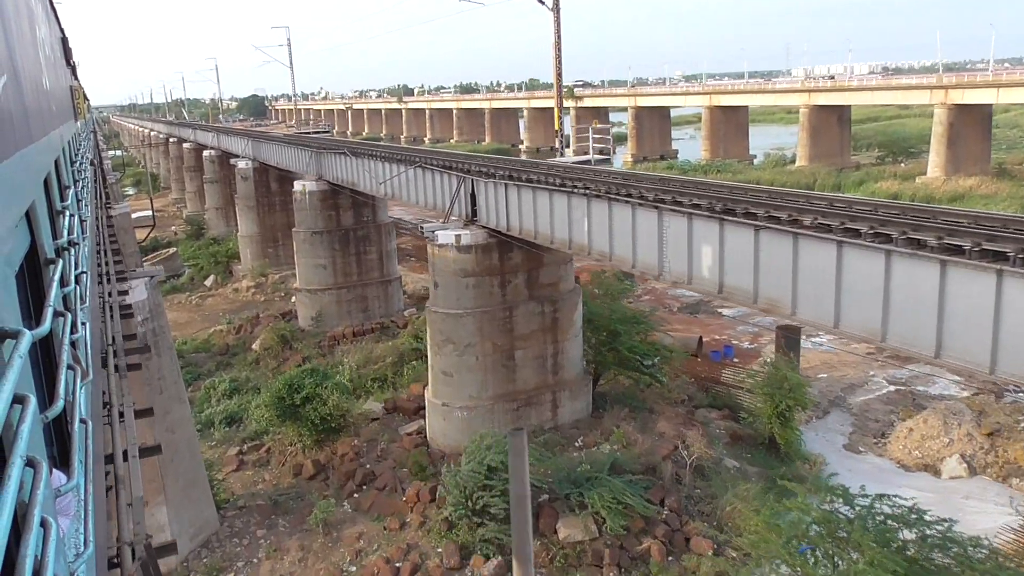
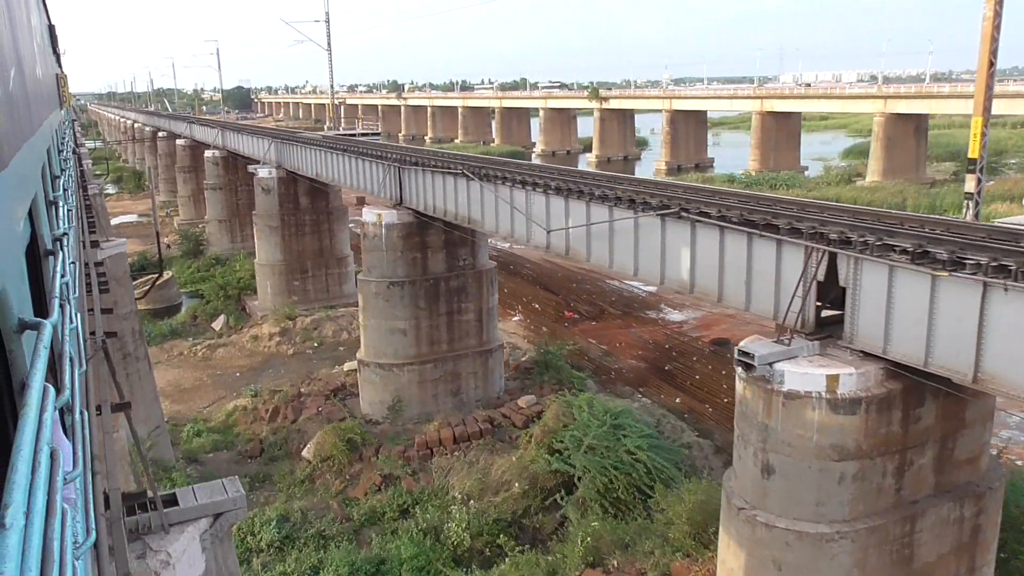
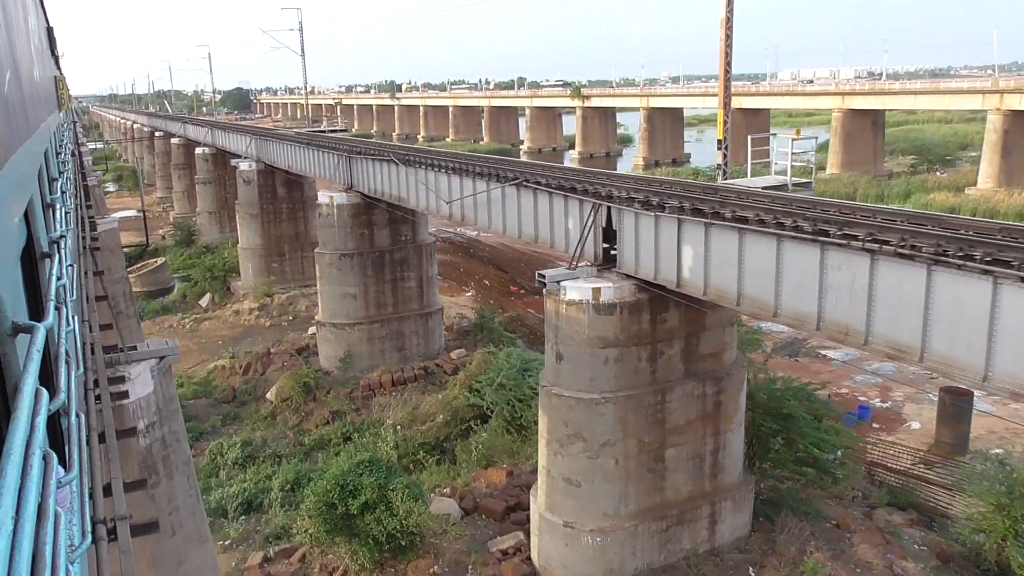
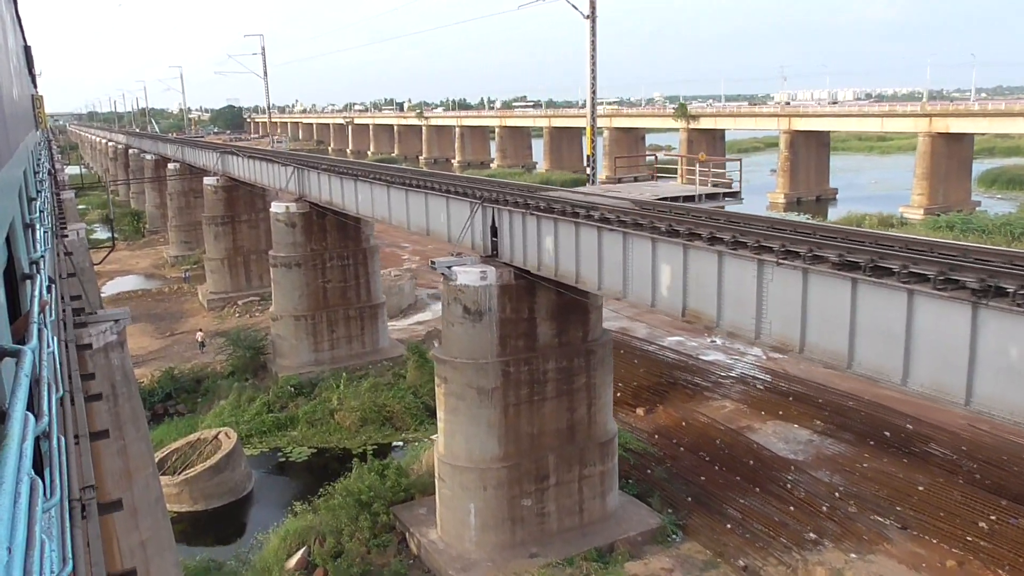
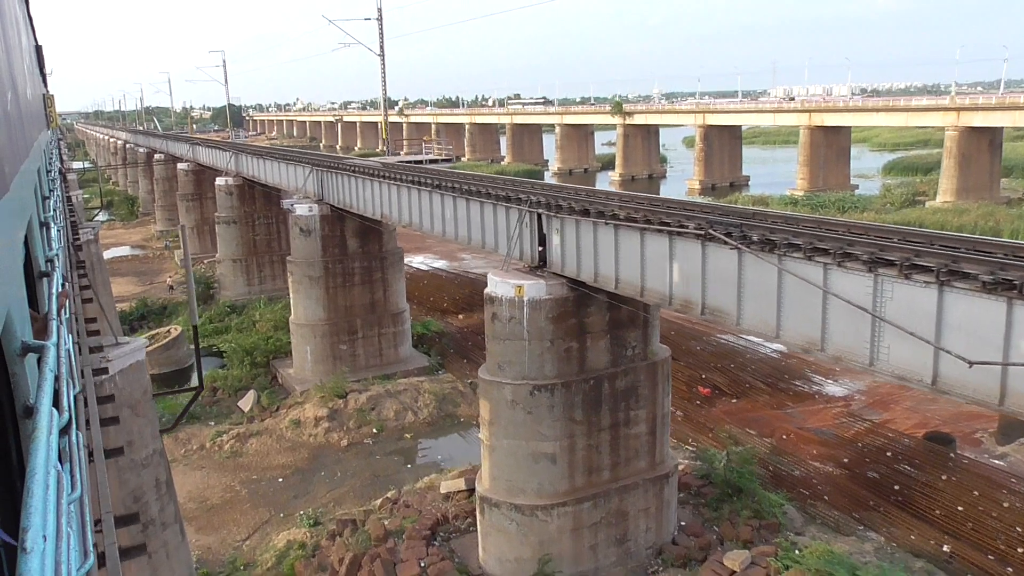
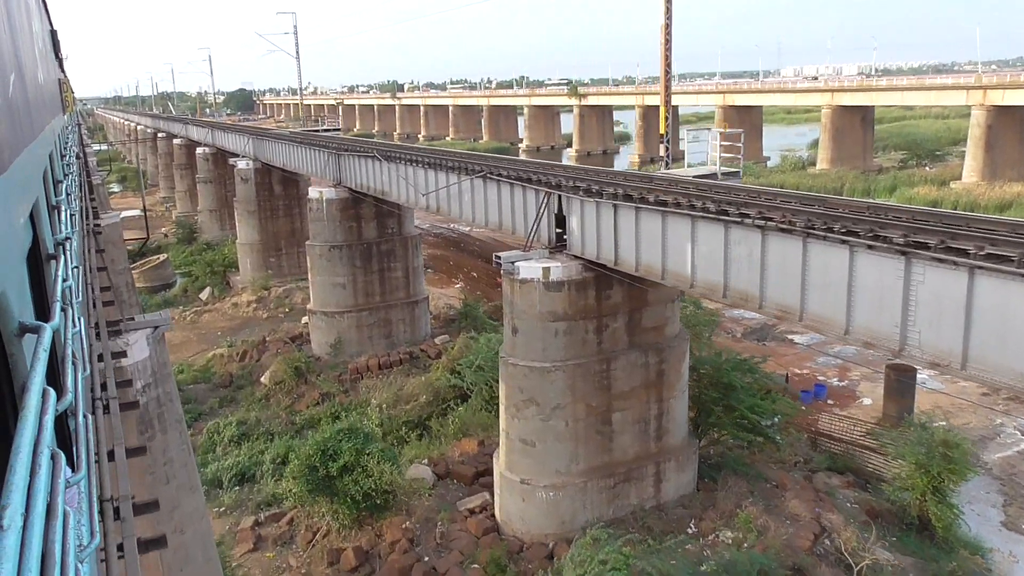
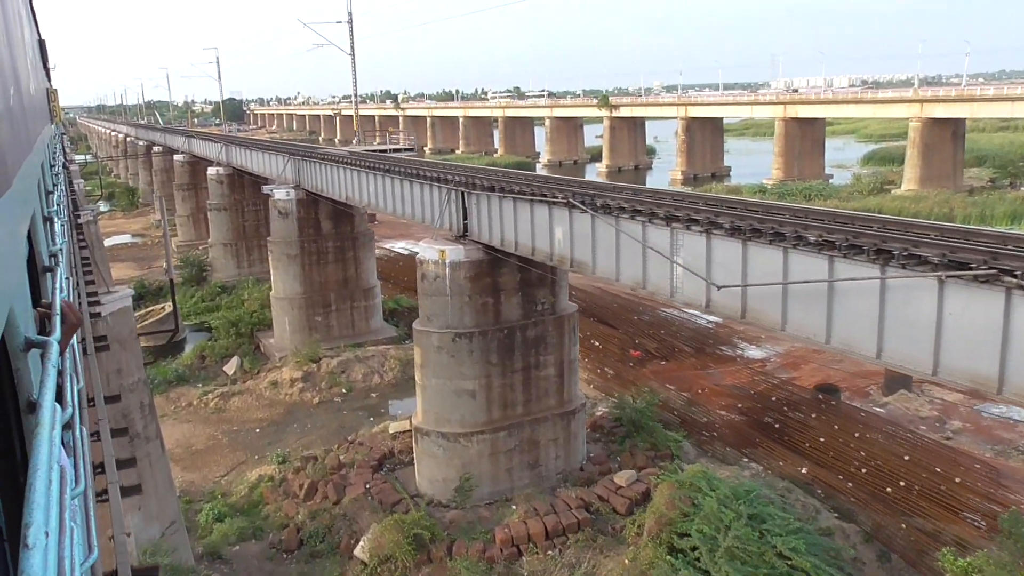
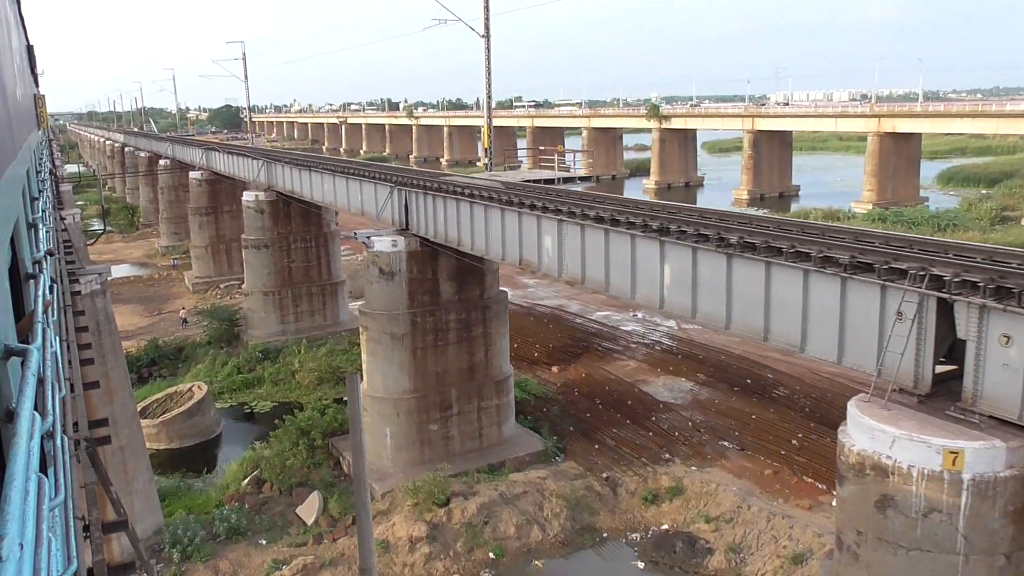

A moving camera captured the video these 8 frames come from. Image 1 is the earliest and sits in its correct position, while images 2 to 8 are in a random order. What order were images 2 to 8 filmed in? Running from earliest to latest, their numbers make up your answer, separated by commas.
6, 3, 2, 7, 5, 8, 4
